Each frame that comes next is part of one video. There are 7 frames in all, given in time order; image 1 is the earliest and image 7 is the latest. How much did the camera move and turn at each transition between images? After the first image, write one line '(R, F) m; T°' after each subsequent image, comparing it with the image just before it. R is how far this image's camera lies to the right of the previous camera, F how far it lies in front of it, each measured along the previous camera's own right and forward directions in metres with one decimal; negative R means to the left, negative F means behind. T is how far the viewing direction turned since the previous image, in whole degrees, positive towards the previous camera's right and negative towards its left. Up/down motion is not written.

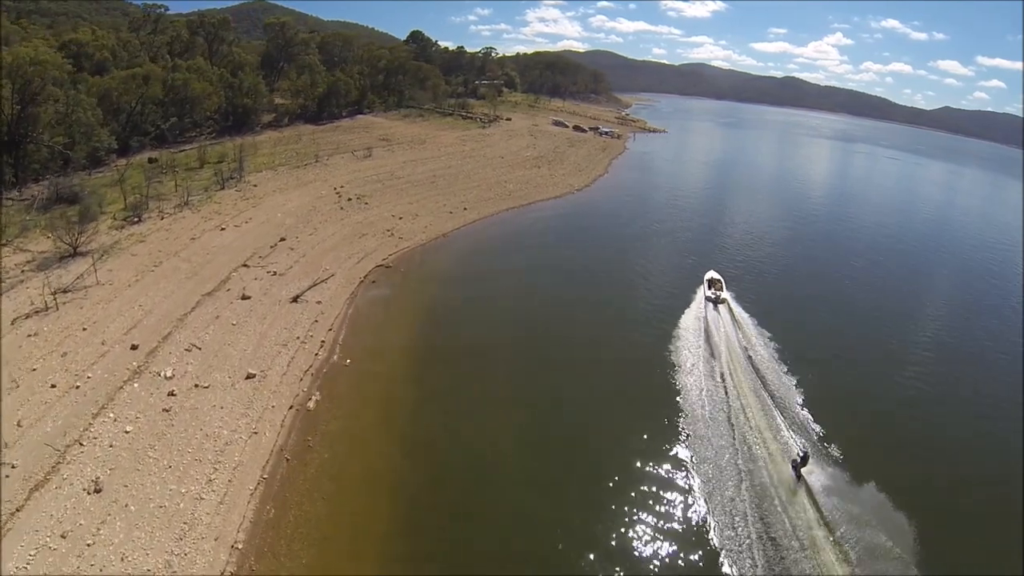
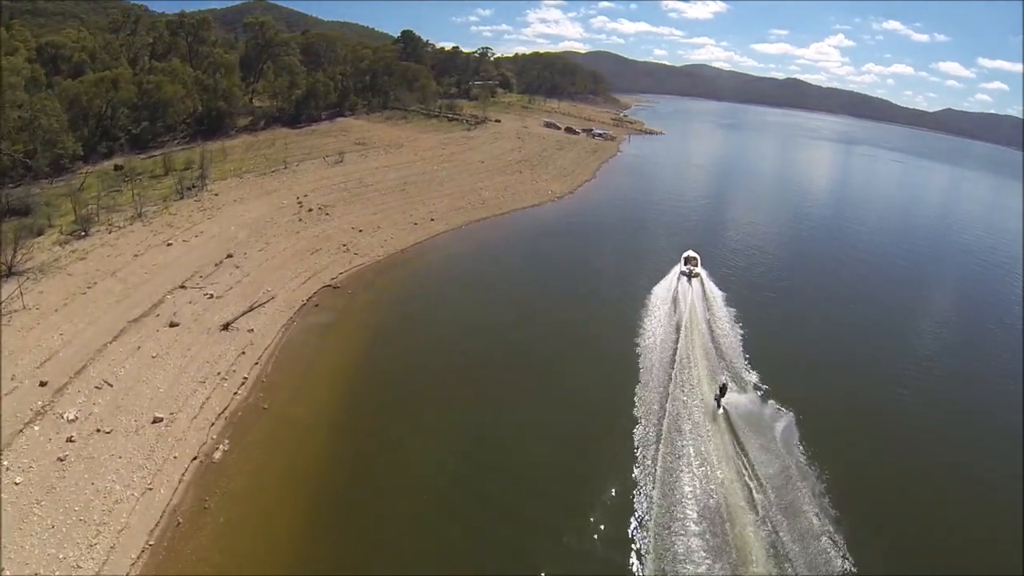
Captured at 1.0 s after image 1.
(+1.3, +1.8) m; 0°
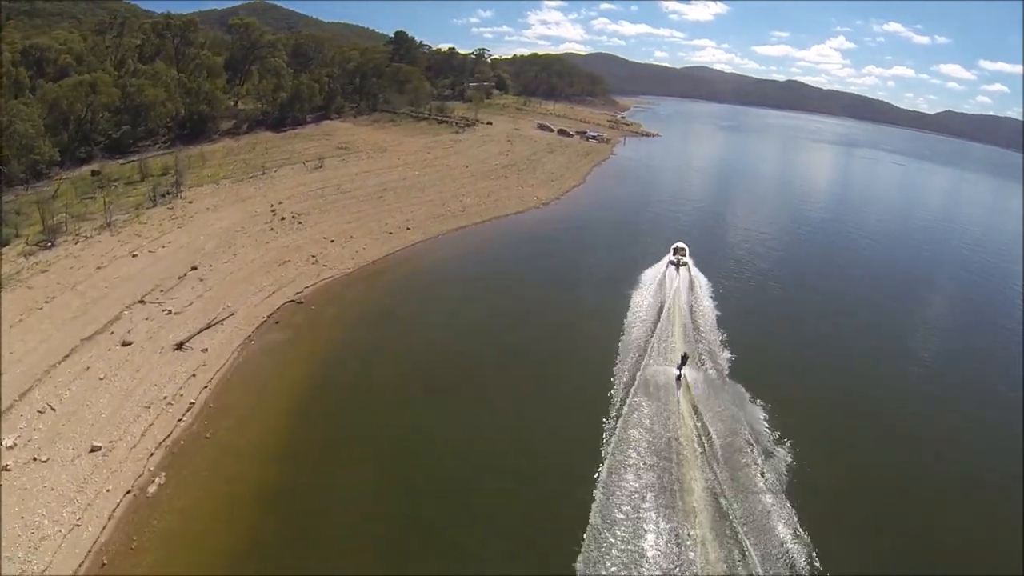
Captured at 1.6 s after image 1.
(+0.9, +0.9) m; 0°
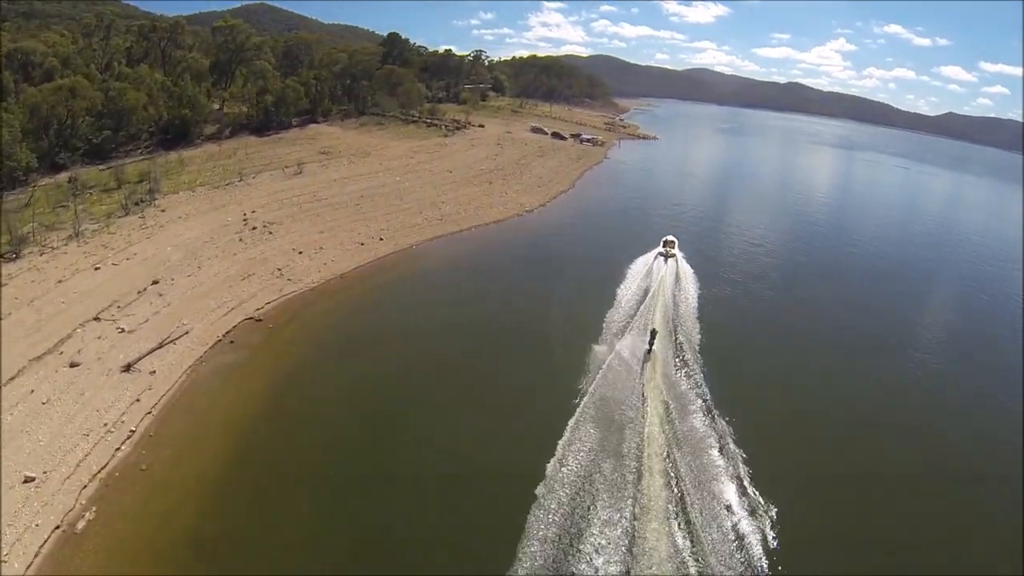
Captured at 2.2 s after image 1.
(+1.0, +0.8) m; 0°
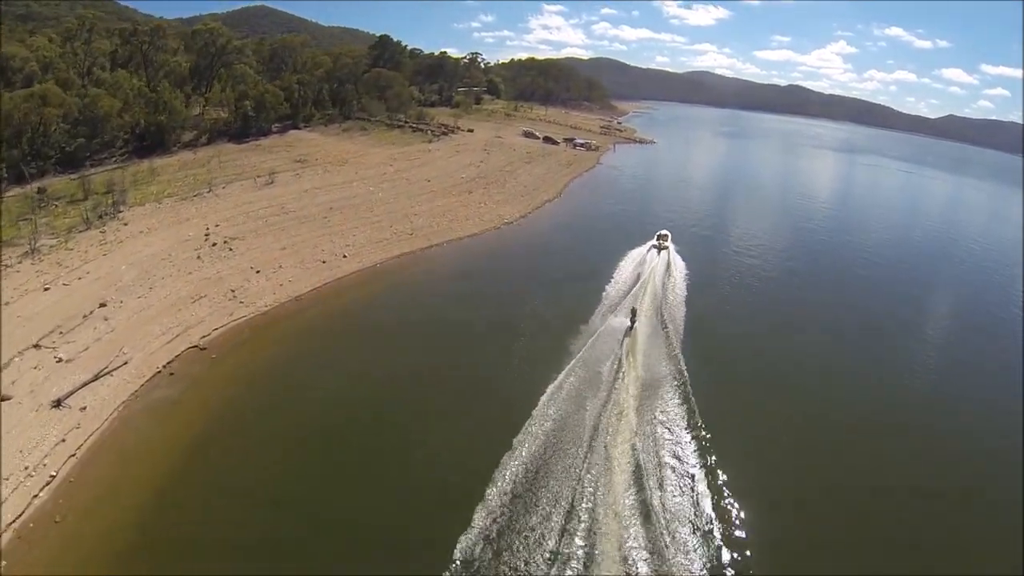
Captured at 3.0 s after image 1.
(+1.1, +1.2) m; 0°
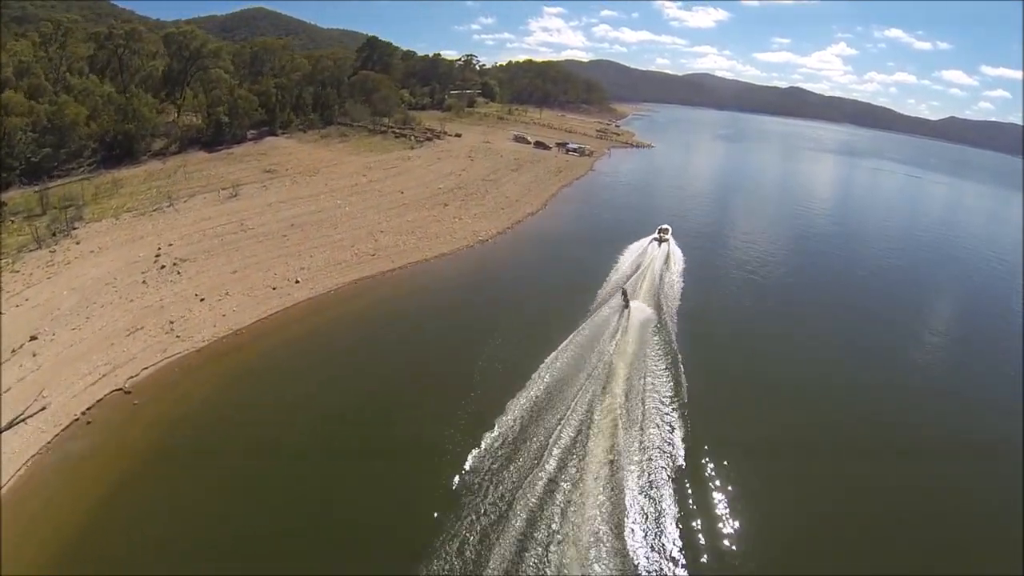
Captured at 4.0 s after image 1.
(+1.1, +1.6) m; 0°
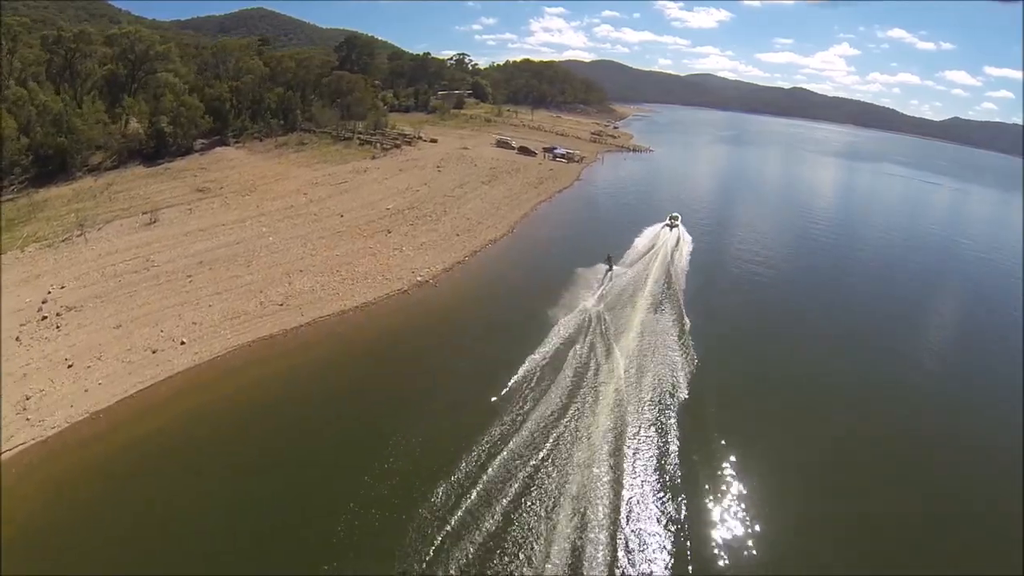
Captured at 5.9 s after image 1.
(+2.0, +3.4) m; 0°
